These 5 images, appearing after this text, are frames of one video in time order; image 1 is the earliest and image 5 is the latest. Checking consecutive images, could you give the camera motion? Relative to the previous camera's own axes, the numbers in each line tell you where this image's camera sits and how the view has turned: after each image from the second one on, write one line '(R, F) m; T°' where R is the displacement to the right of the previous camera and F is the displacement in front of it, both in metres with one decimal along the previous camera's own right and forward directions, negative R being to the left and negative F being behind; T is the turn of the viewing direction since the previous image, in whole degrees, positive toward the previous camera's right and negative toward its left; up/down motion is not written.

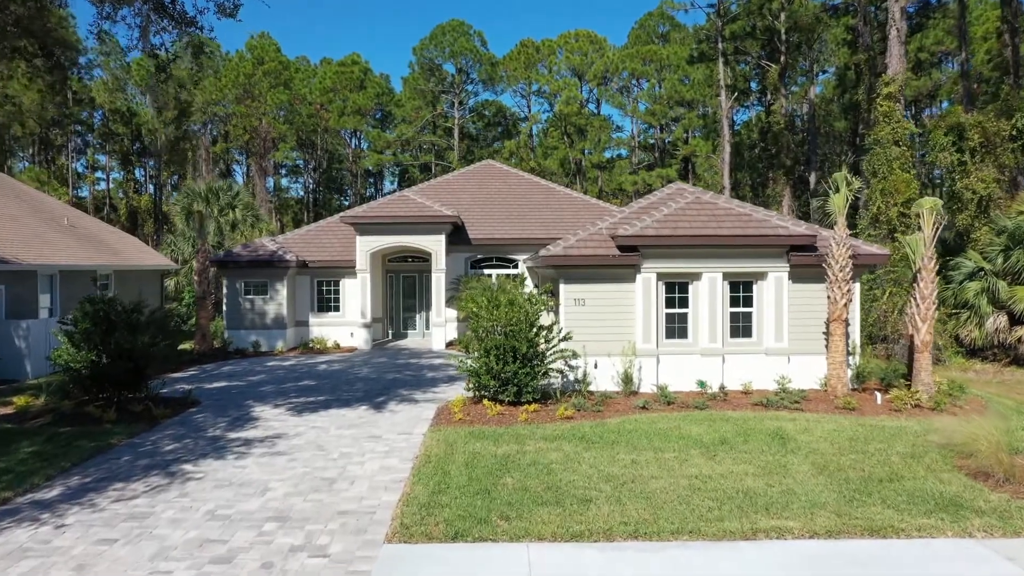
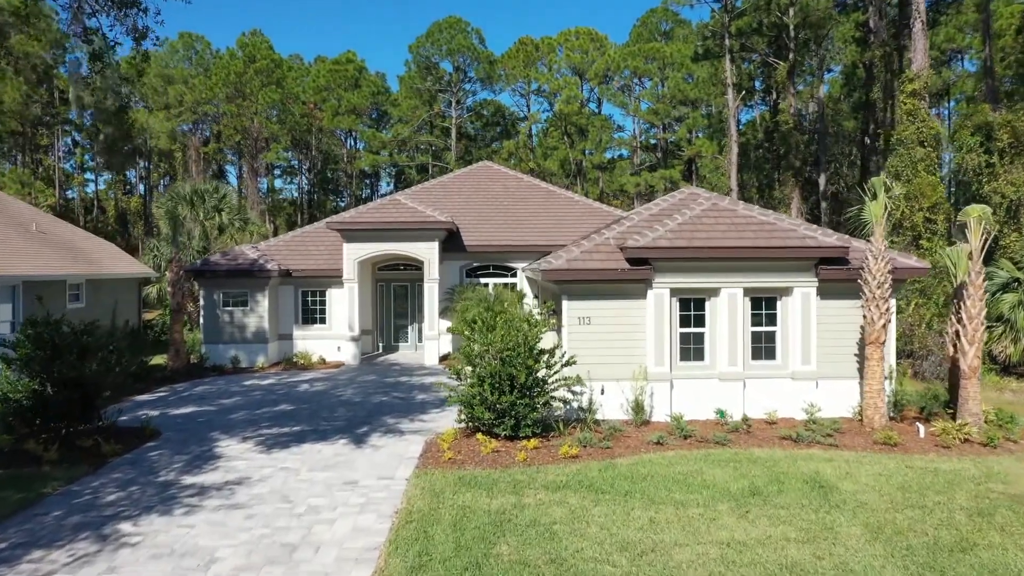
(0.0, +1.4) m; 0°
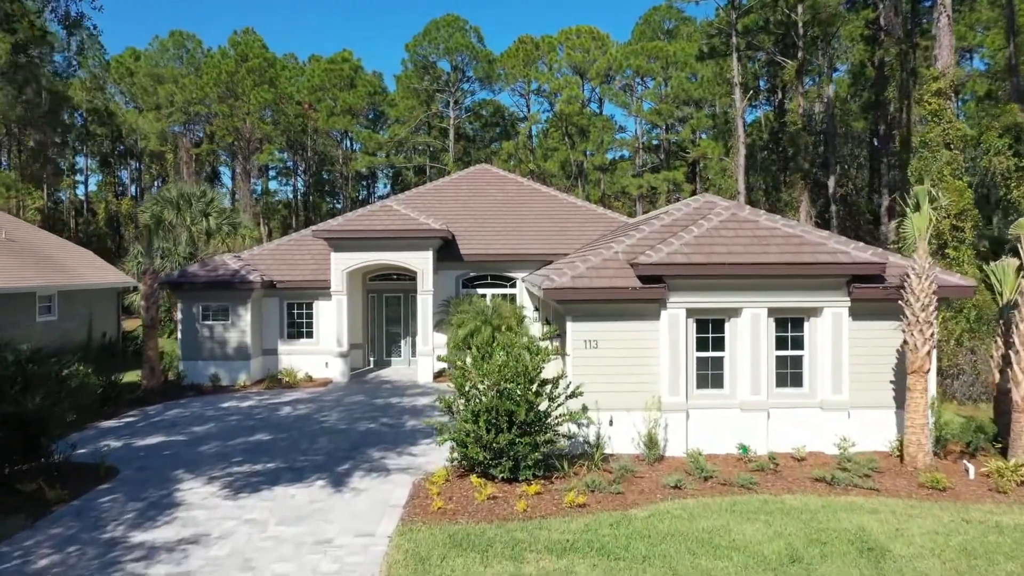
(0.0, +1.2) m; 0°
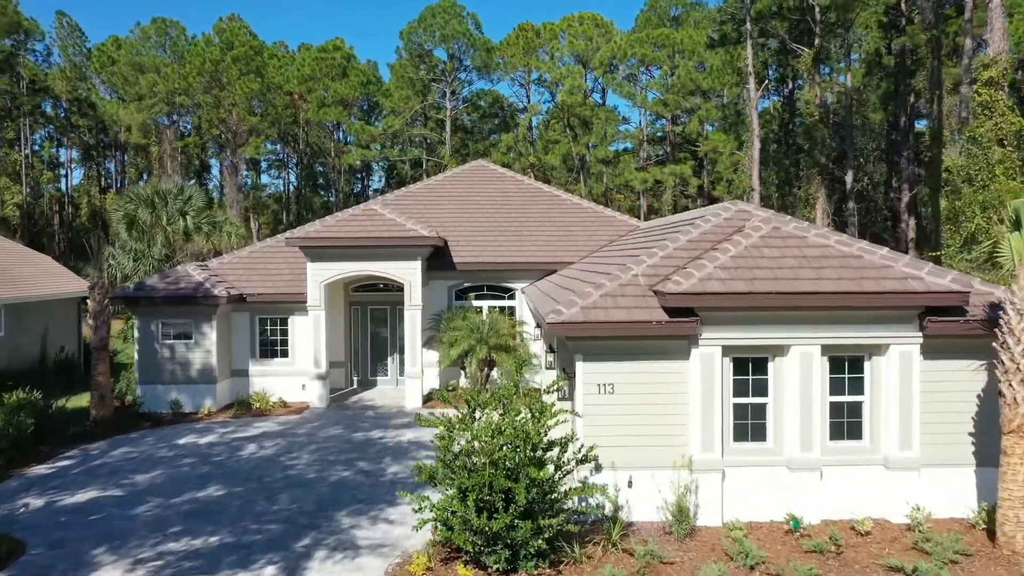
(0.0, +2.0) m; 0°
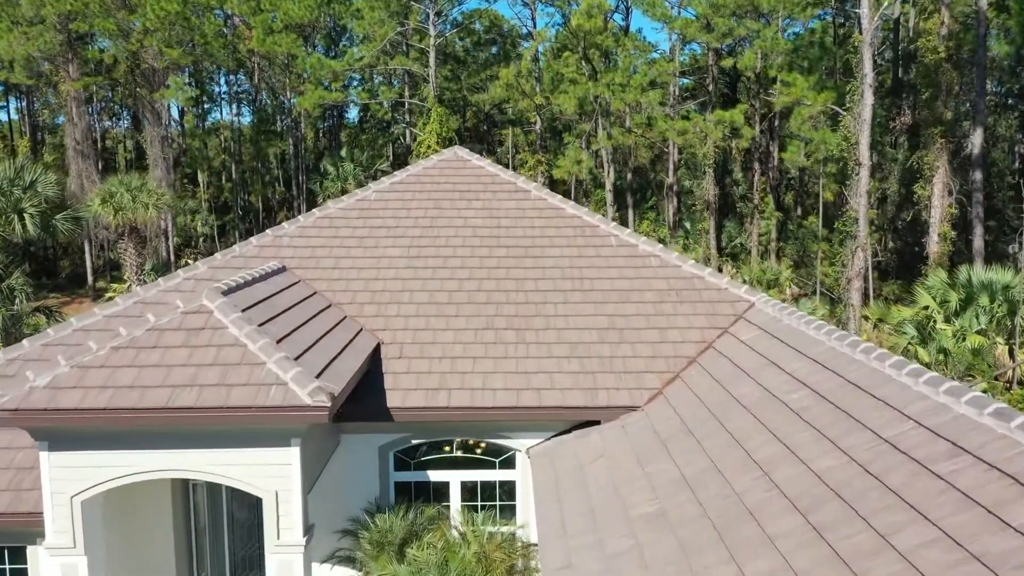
(+0.1, +9.6) m; 0°
